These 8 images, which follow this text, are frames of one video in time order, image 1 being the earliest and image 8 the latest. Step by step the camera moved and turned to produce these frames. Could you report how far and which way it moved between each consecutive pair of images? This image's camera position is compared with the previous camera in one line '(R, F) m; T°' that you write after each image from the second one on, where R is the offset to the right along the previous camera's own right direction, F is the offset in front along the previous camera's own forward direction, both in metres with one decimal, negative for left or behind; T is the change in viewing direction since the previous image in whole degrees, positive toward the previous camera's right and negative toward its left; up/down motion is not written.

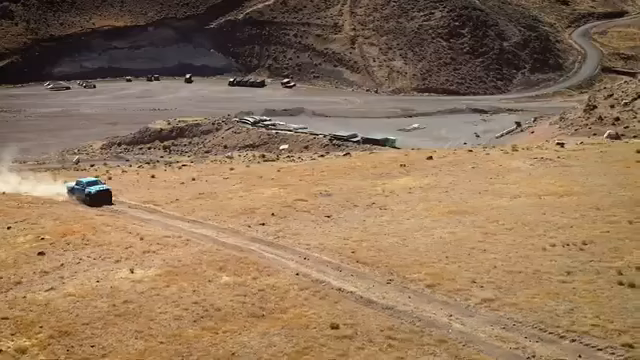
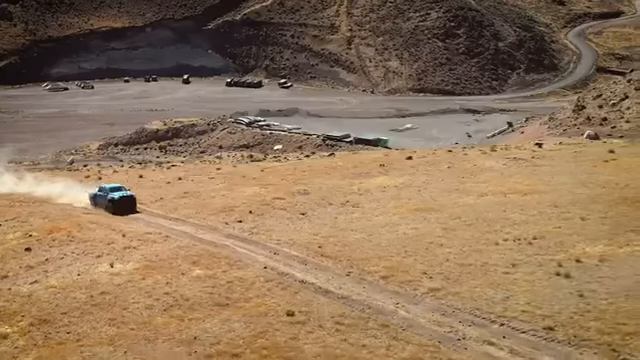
(+0.9, -1.6) m; 0°
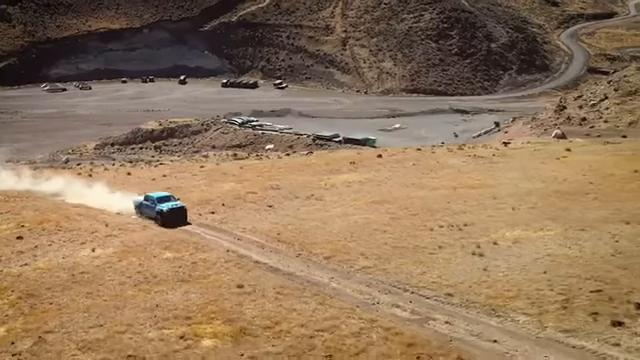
(+1.3, -3.3) m; 0°
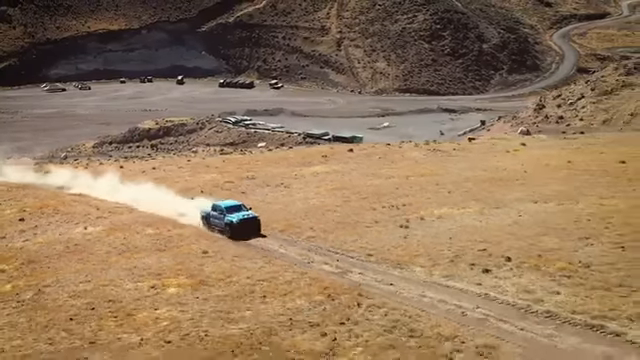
(+1.5, -4.8) m; 0°
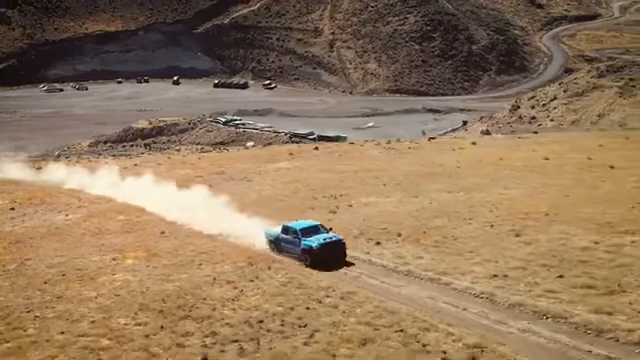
(+2.1, -5.2) m; 0°
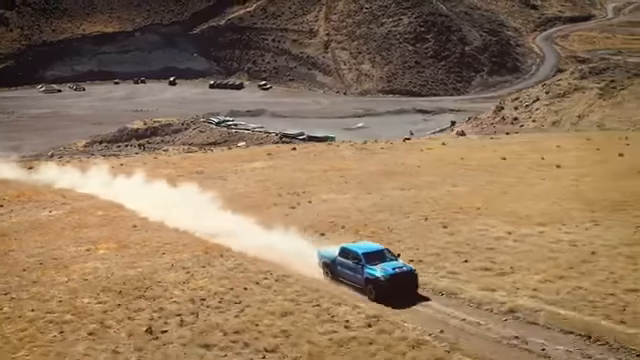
(+1.6, -3.0) m; 0°
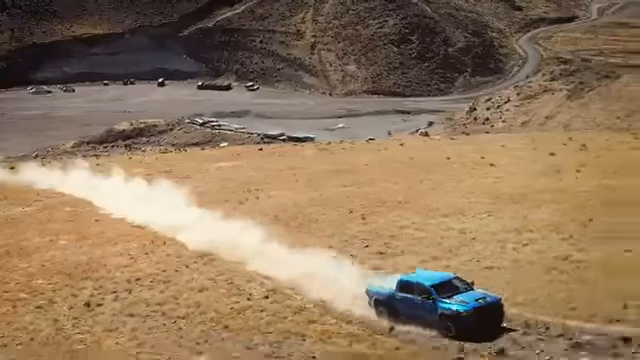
(+2.1, -3.7) m; 0°
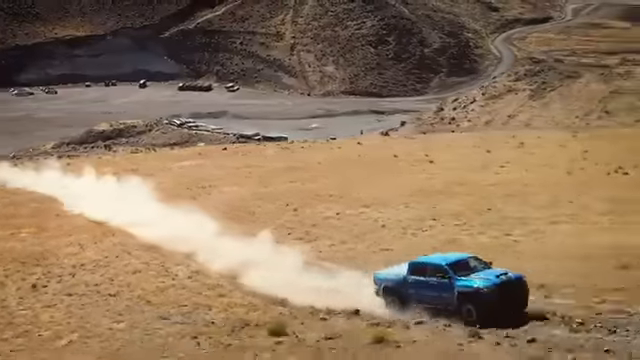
(+1.9, -3.1) m; +1°
